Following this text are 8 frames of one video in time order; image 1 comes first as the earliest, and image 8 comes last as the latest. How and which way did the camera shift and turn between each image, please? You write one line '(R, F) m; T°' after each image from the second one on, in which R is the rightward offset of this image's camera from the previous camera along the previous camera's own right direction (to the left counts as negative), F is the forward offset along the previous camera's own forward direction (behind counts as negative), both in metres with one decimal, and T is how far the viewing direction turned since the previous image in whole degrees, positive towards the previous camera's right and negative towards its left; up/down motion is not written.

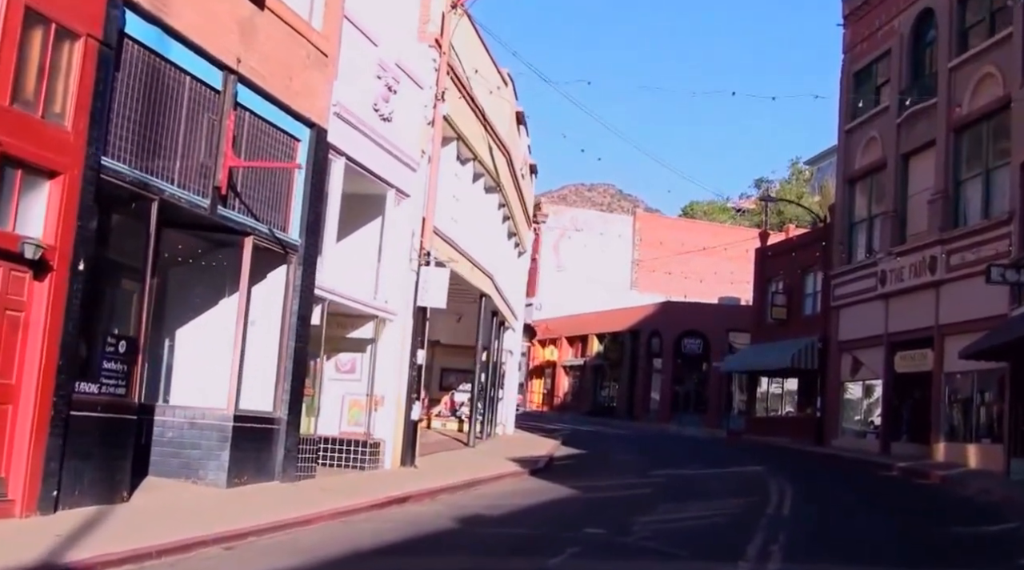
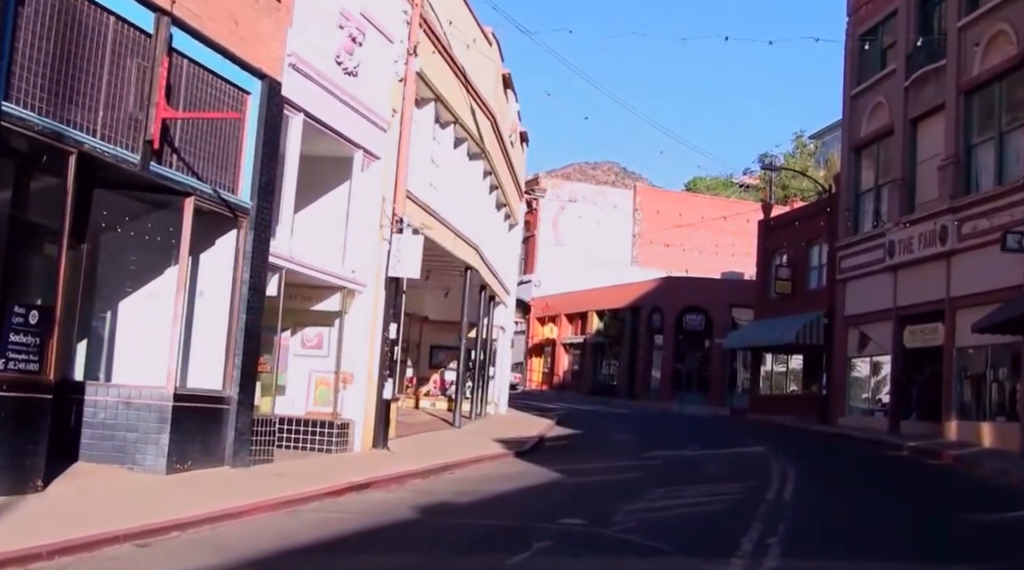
(+0.4, +1.3) m; 0°
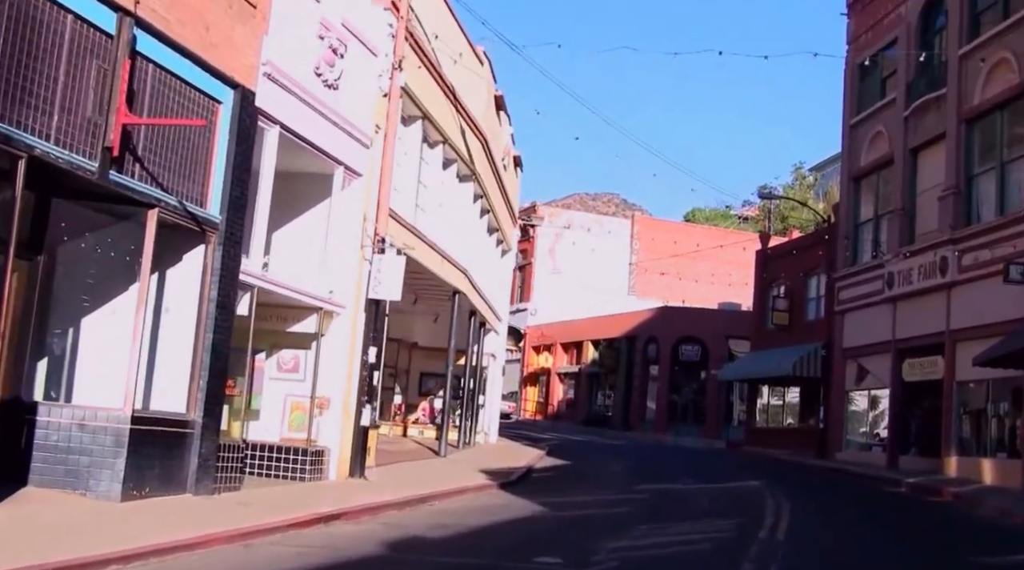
(+0.2, +0.6) m; 0°
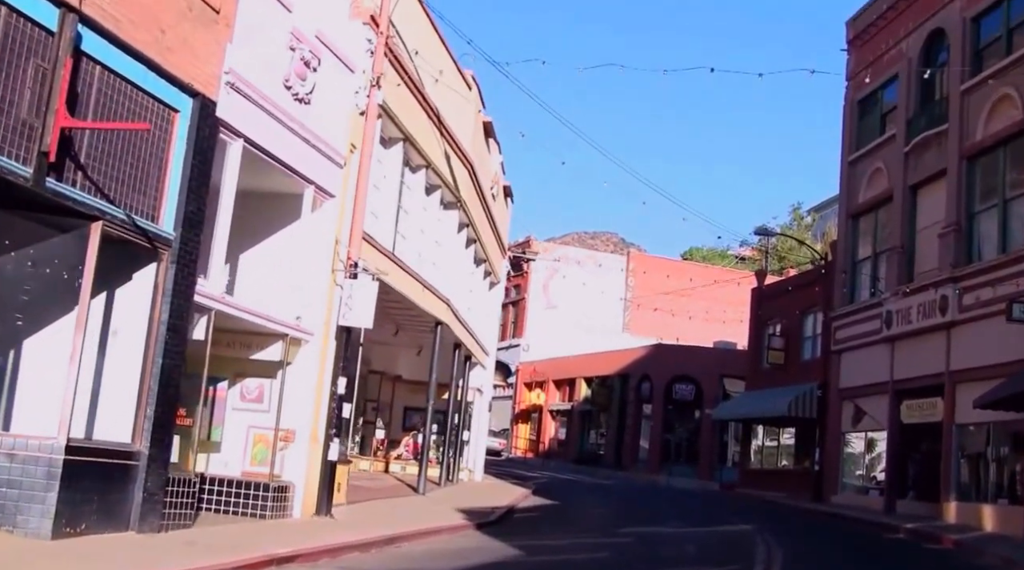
(+0.3, +0.9) m; 0°
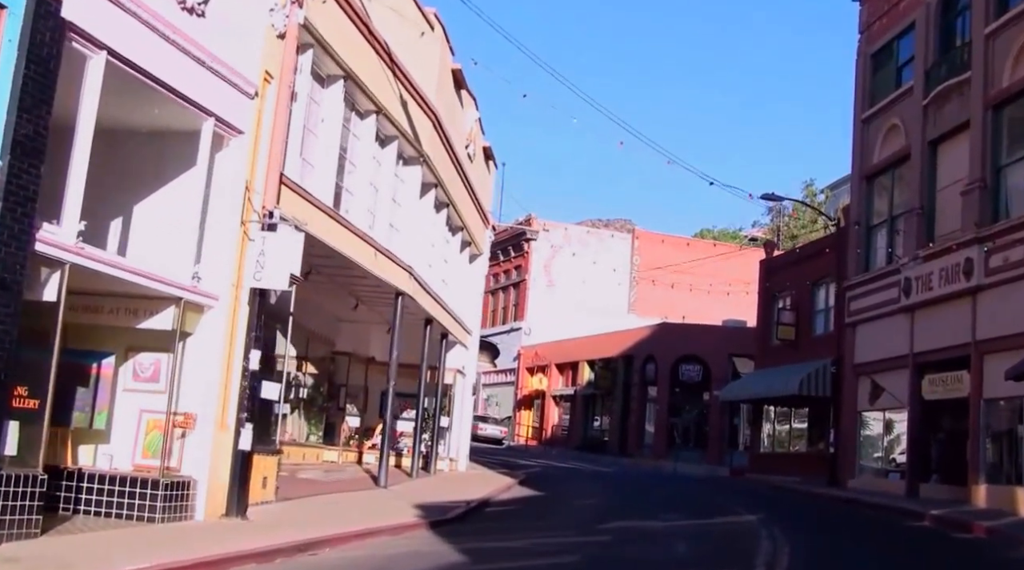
(+0.8, +2.6) m; -1°
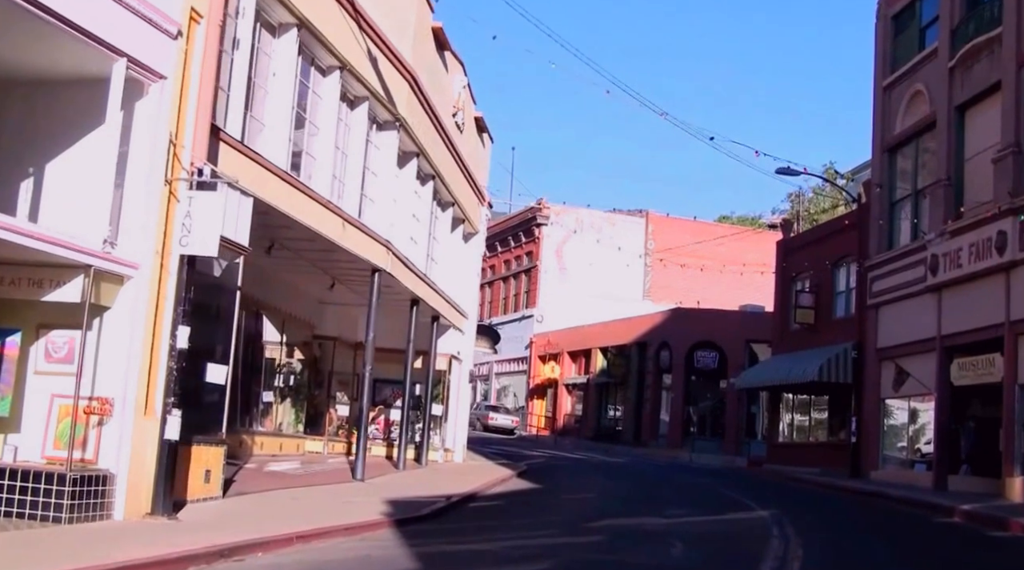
(+0.6, +1.7) m; -1°
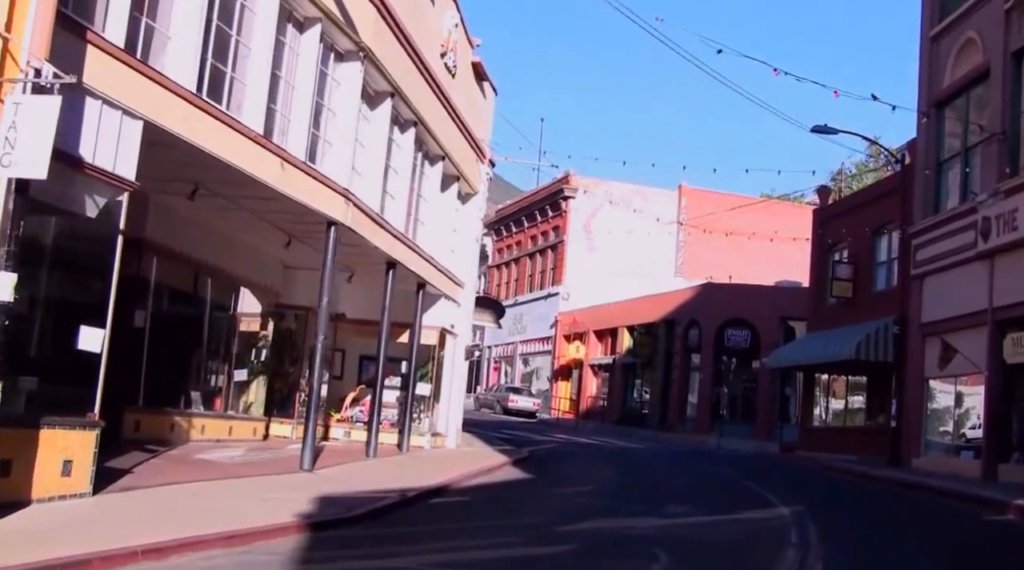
(+1.0, +2.8) m; -2°
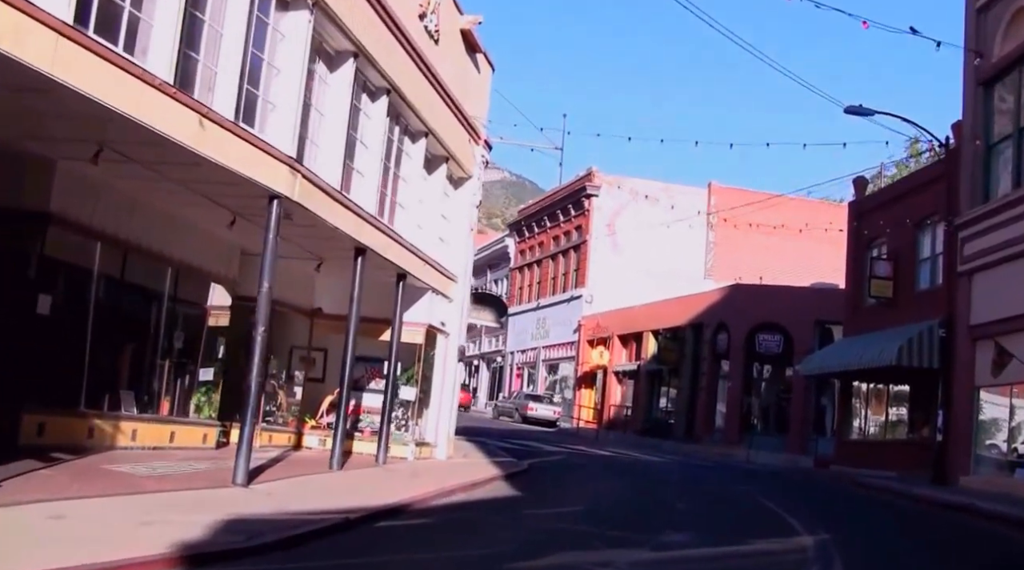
(+0.9, +2.4) m; -2°
